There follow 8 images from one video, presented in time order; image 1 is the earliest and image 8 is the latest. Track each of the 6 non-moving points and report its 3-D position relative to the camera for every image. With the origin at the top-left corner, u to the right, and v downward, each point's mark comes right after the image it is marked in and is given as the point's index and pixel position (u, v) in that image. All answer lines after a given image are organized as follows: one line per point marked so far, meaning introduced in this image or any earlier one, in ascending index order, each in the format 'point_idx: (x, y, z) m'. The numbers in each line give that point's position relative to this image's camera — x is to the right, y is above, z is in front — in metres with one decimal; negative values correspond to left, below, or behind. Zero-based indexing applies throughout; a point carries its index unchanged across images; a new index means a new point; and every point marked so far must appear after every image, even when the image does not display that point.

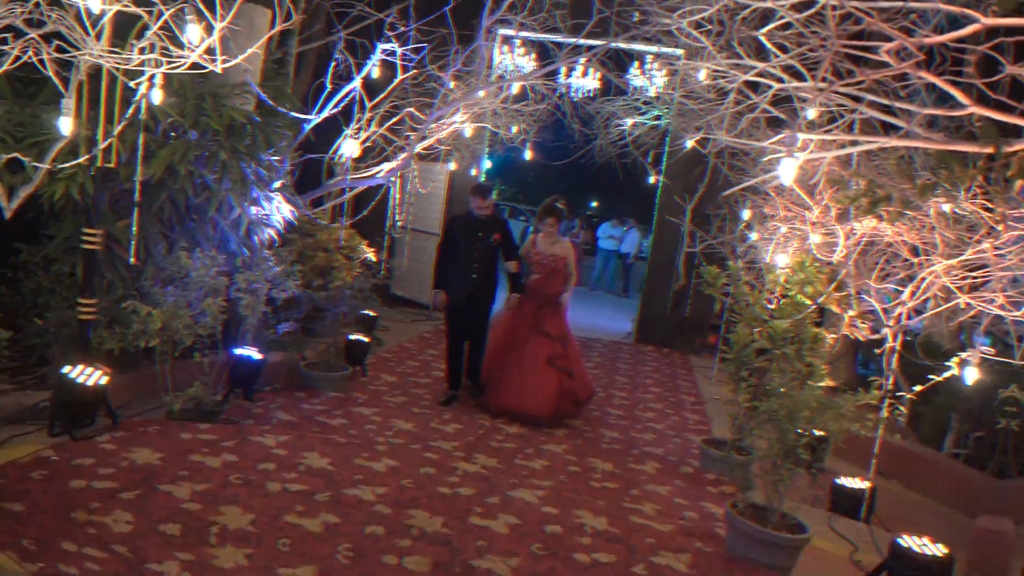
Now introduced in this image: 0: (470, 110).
0: (-0.4, +1.7, +6.6) m
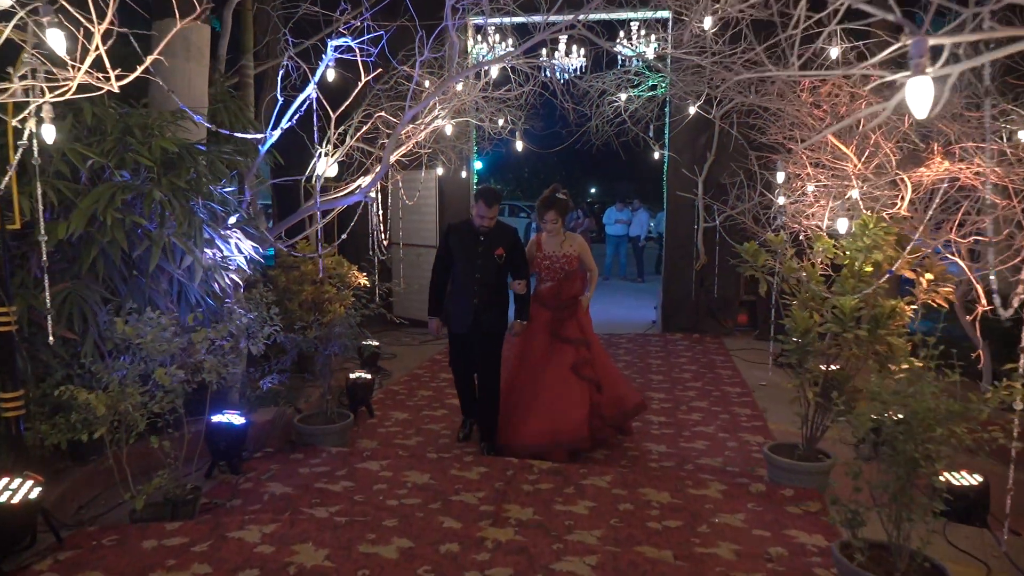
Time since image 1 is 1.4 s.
0: (-0.5, +1.5, +5.9) m
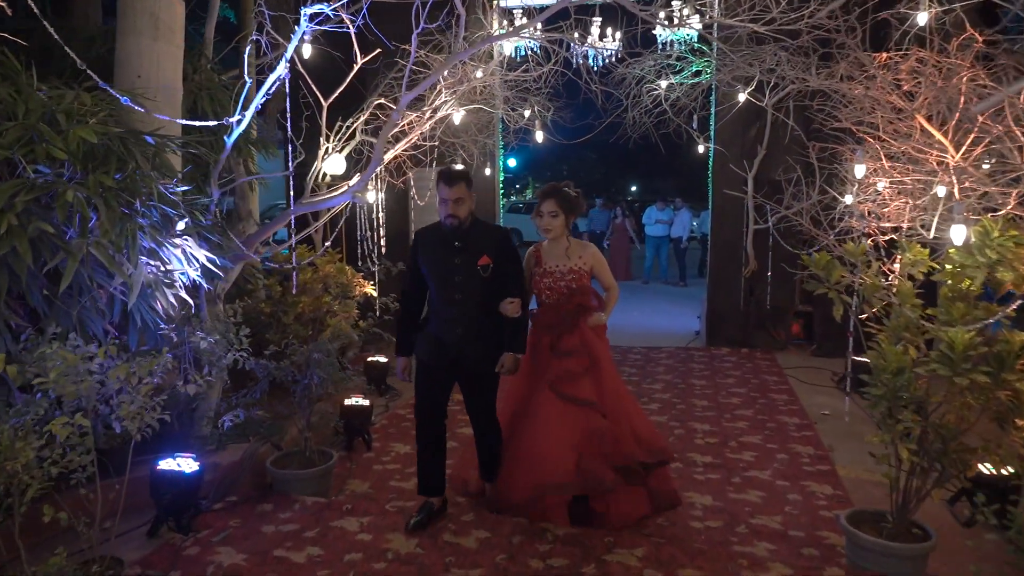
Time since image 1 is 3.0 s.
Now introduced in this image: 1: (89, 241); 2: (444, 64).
0: (-0.4, +1.4, +5.1) m
1: (-1.8, +0.2, +3.0) m
2: (-0.4, +1.4, +4.4) m
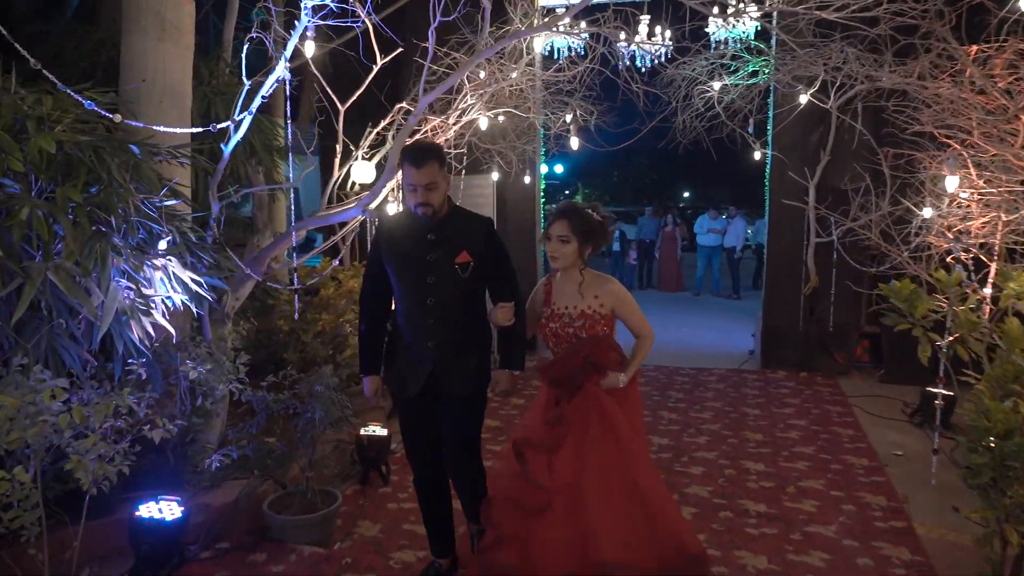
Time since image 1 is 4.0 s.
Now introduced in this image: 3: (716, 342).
0: (-0.2, +1.3, +4.7) m
1: (-1.7, +0.1, +2.7) m
2: (-0.3, +1.3, +4.0) m
3: (+2.6, -0.7, +9.1) m
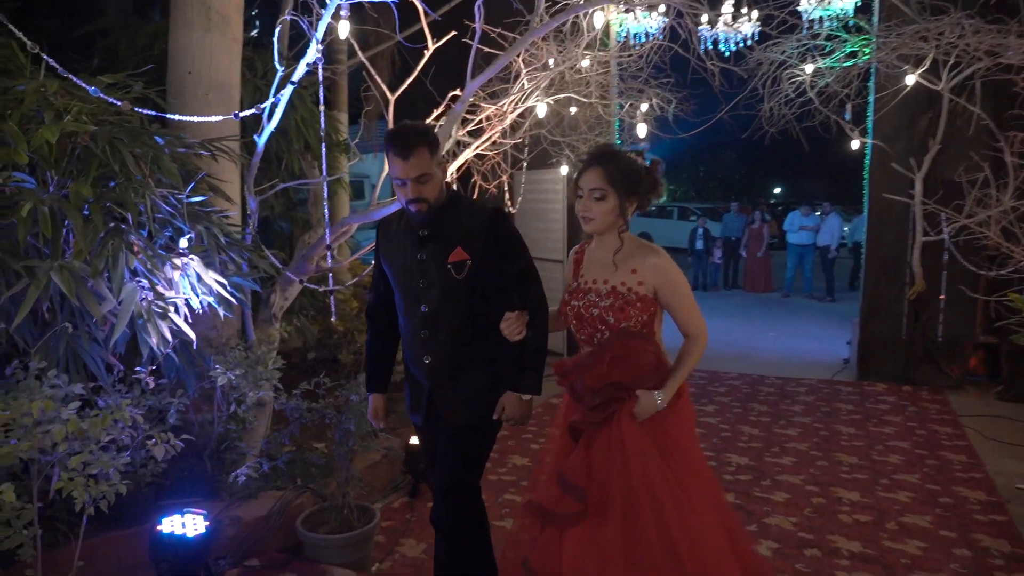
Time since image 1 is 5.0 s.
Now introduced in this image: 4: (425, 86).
0: (+0.2, +1.3, +4.3) m
1: (-1.6, +0.1, +2.5) m
2: (0.0, +1.2, +3.6) m
3: (+3.5, -0.7, +8.4) m
4: (-0.9, +2.1, +7.3) m
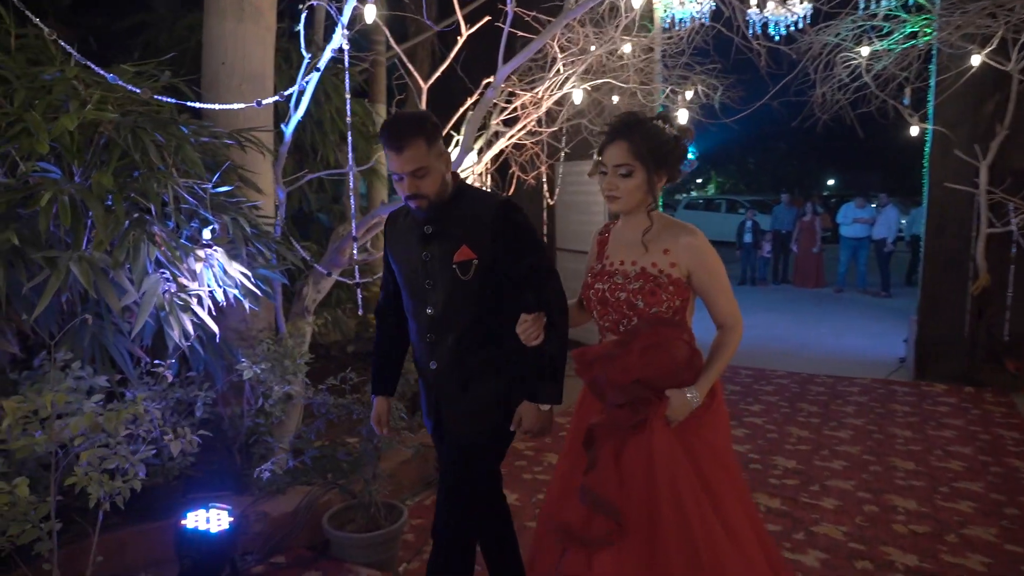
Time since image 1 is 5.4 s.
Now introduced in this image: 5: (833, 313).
0: (+0.4, +1.3, +4.1) m
1: (-1.5, +0.1, +2.5) m
2: (+0.2, +1.3, +3.4) m
3: (+3.9, -0.7, +8.0) m
4: (-0.5, +2.2, +7.2) m
5: (+4.5, -0.4, +10.0) m
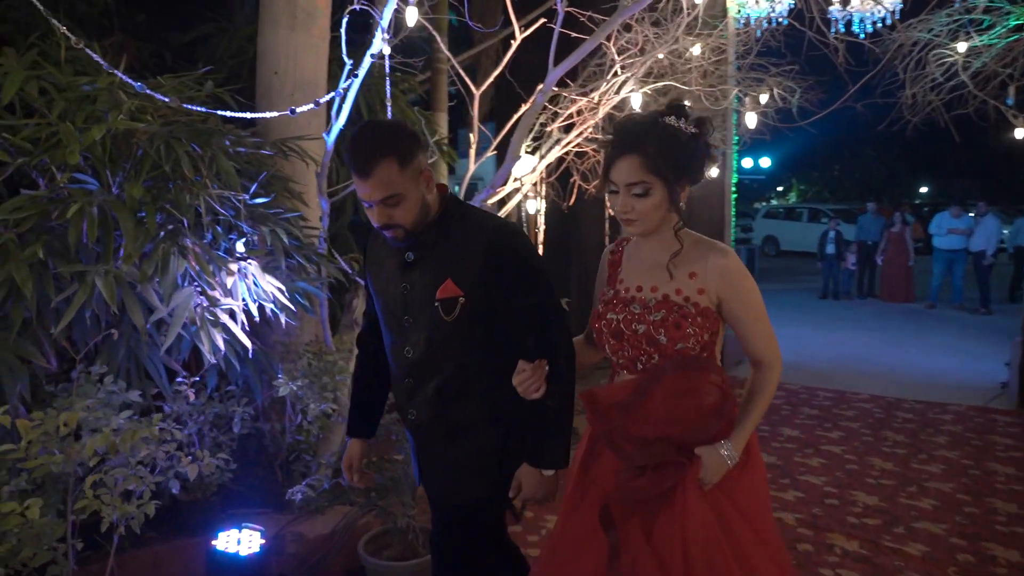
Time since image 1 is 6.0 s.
0: (+0.7, +1.2, +3.9) m
1: (-1.4, +0.1, +2.4) m
2: (+0.4, +1.2, +3.2) m
3: (+4.6, -0.8, +7.4) m
4: (+0.1, +2.1, +7.0) m
5: (+5.4, -0.6, +9.3) m
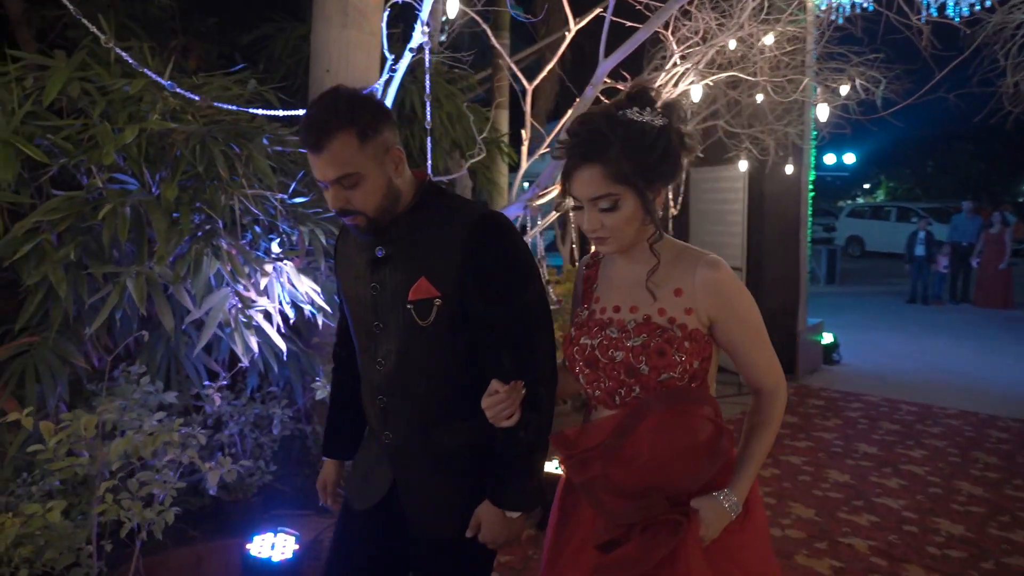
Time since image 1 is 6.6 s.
0: (+1.0, +1.2, +3.6) m
1: (-1.3, +0.1, +2.4) m
2: (+0.6, +1.2, +3.0) m
3: (+5.2, -0.9, +6.7) m
4: (+0.8, +2.0, +6.8) m
5: (+6.2, -0.7, +8.5) m
